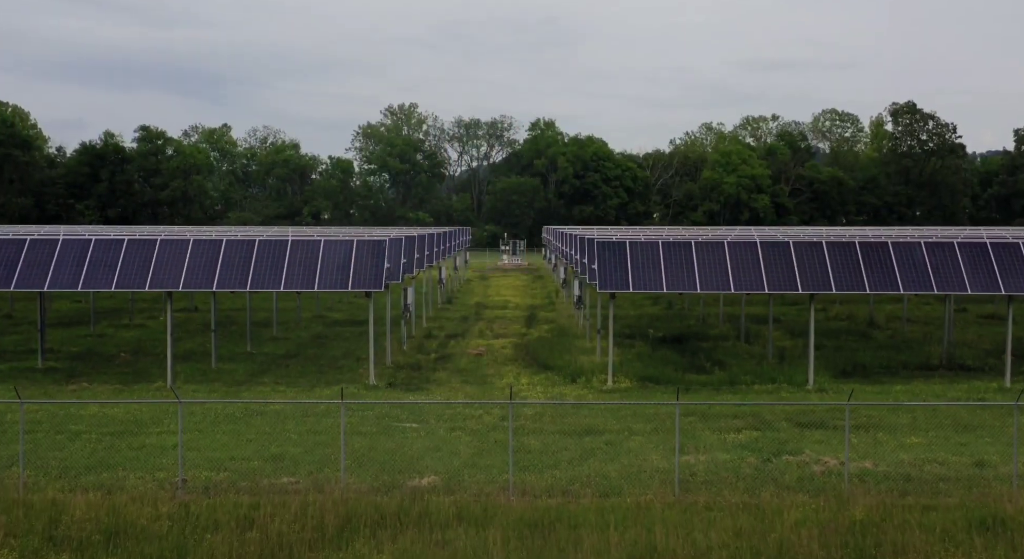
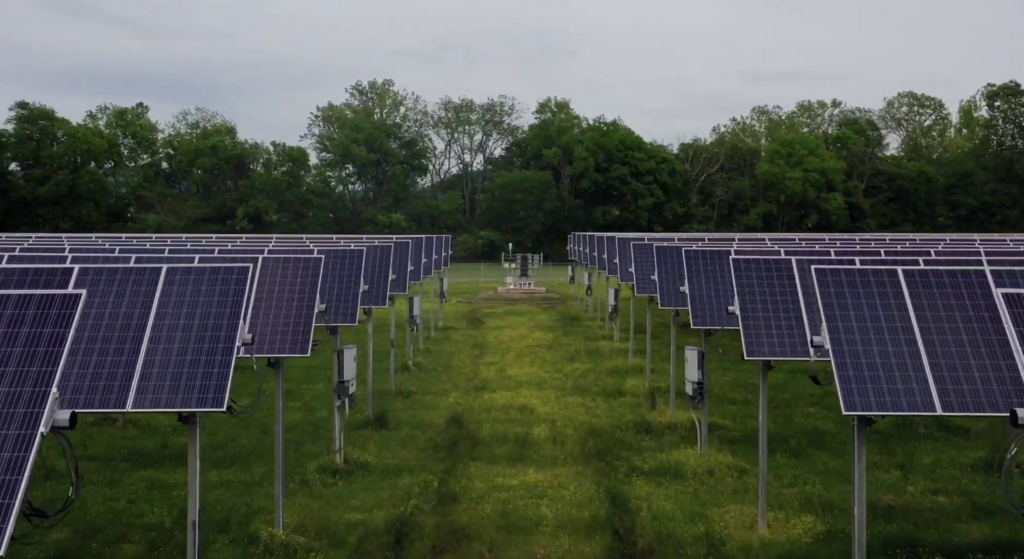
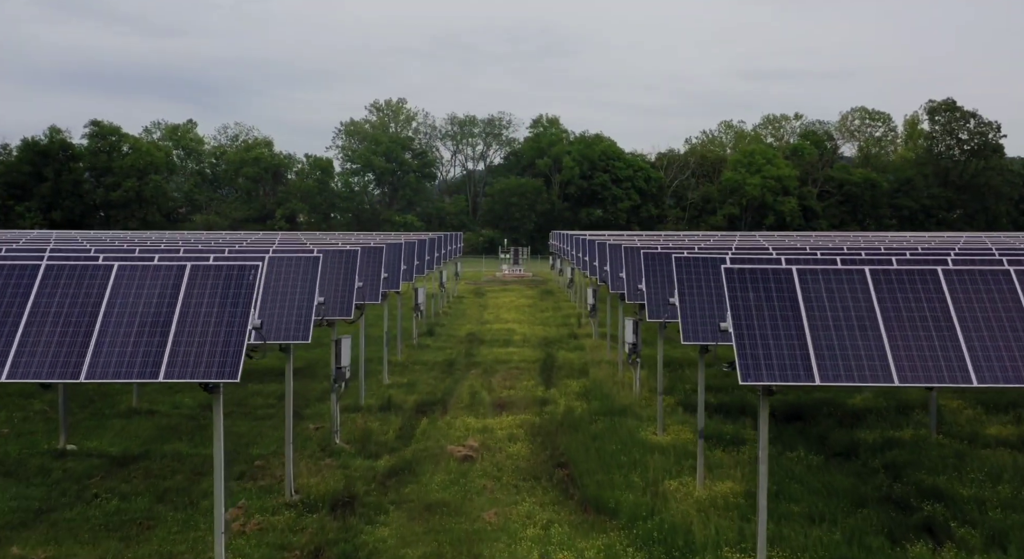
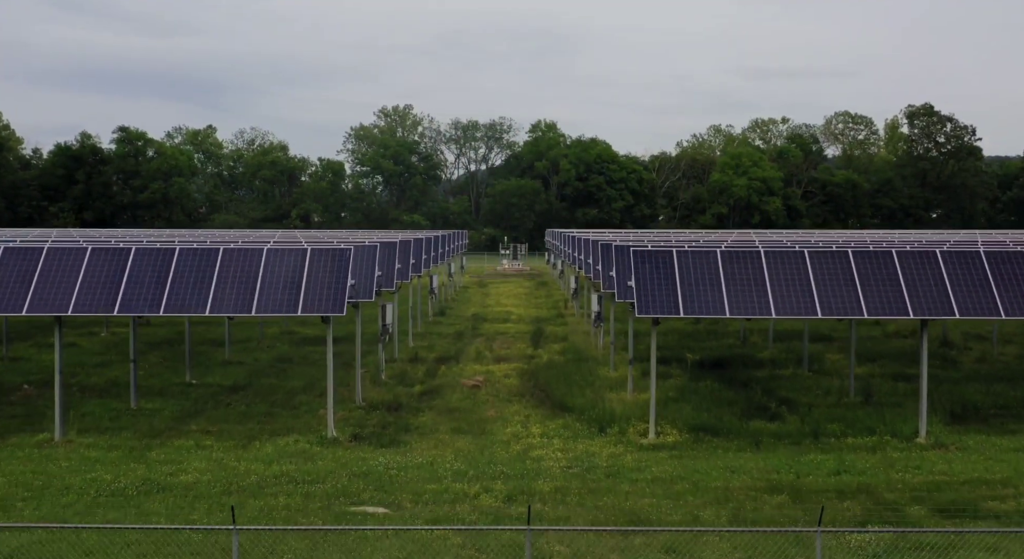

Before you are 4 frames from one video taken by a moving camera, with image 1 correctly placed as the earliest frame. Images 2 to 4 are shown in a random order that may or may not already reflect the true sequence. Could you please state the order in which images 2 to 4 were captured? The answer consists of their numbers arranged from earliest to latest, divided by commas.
4, 3, 2
